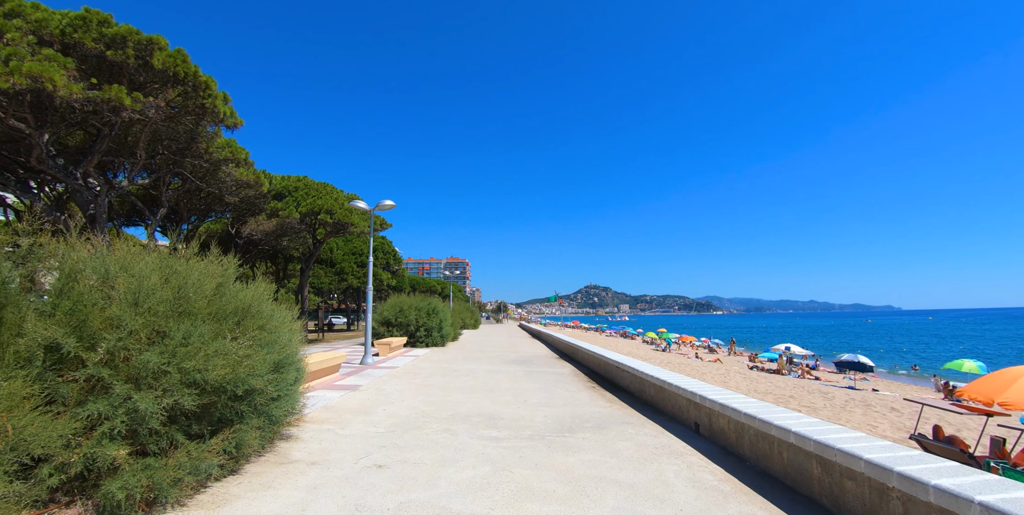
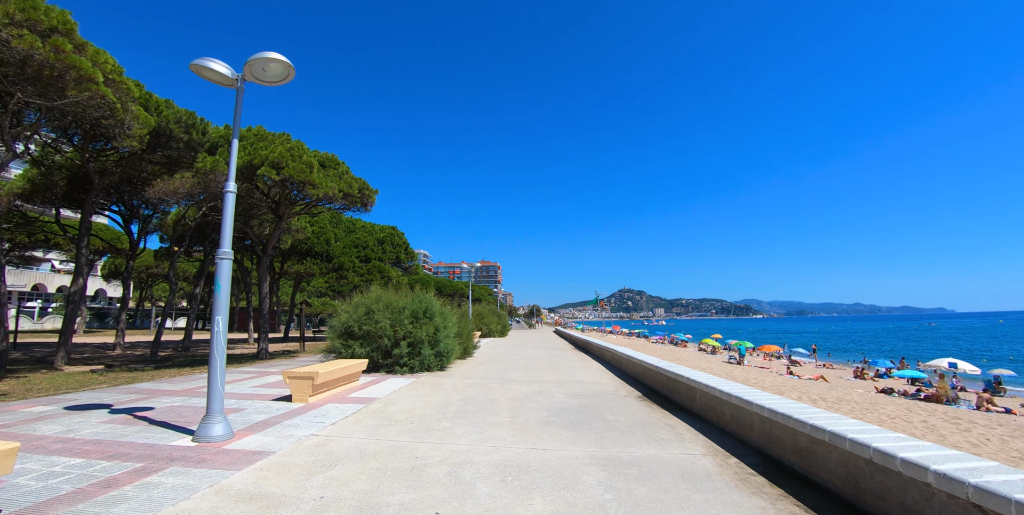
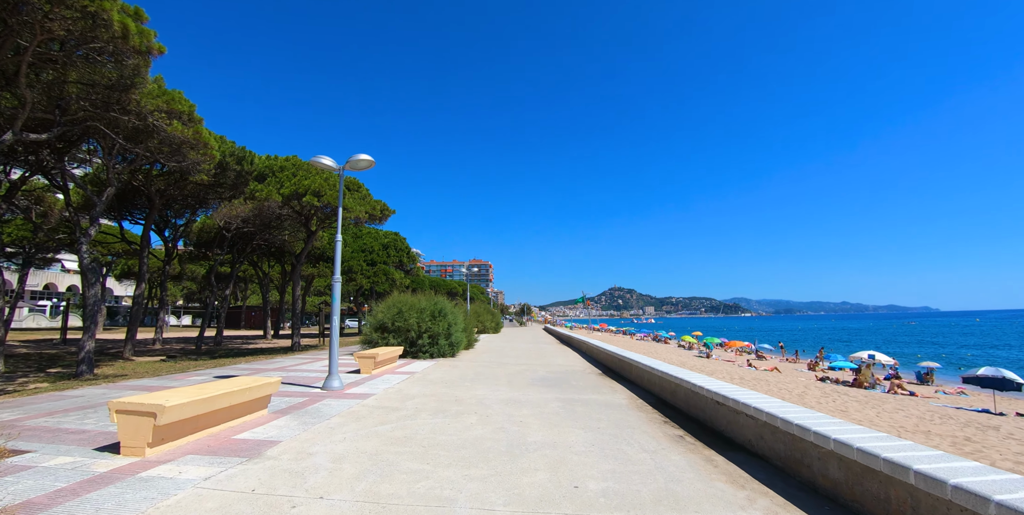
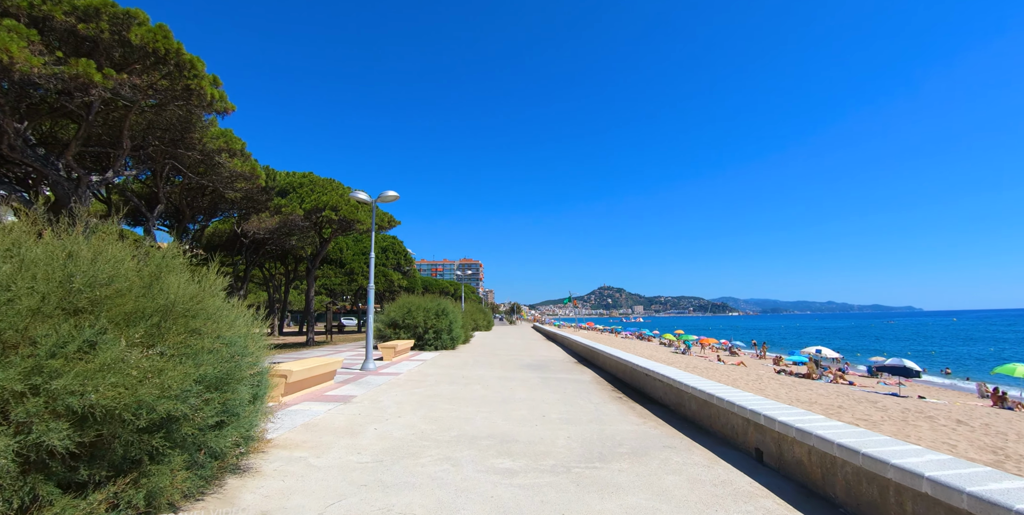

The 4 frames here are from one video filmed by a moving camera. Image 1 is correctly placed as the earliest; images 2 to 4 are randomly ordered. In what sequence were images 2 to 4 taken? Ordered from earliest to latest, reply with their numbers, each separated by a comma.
4, 3, 2
